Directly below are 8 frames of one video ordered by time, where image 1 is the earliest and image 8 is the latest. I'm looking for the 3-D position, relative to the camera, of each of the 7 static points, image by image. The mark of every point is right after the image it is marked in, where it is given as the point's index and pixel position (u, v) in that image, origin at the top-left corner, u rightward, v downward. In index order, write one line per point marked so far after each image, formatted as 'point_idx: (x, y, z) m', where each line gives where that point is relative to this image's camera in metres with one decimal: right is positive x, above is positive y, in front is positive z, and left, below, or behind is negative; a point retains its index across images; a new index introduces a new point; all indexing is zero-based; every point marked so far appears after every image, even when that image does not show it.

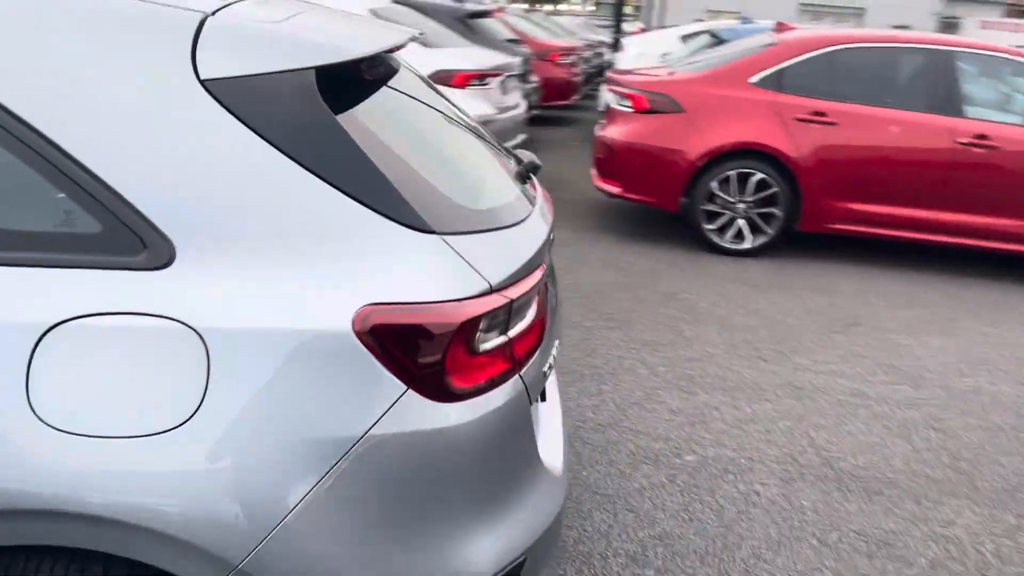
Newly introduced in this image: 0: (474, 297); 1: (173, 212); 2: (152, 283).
0: (-0.1, 0.0, +1.4) m
1: (-0.5, +0.1, +1.3) m
2: (-0.5, 0.0, +1.3) m
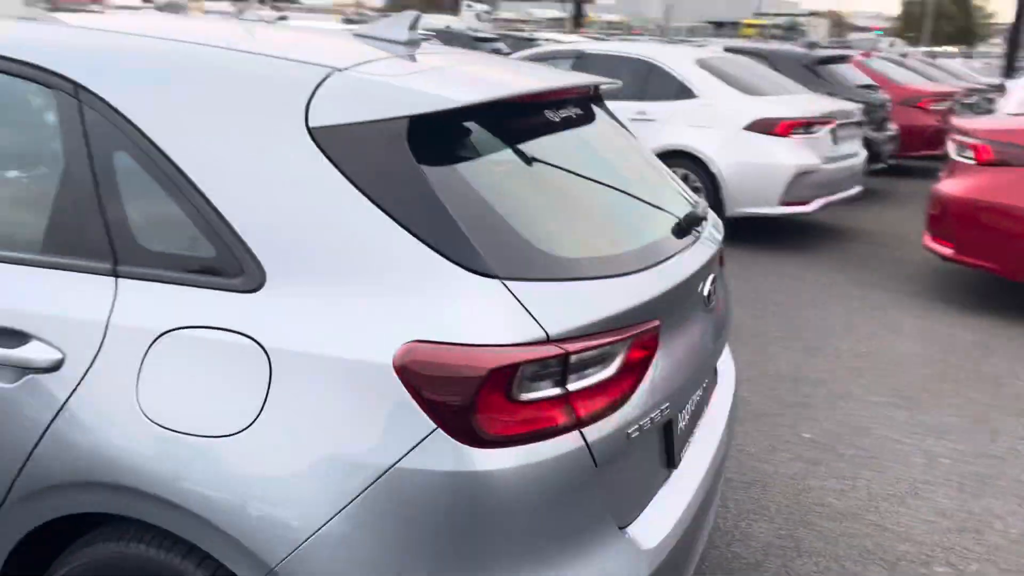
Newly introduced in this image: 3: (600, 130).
0: (0.0, -0.1, +1.4) m
1: (-0.4, +0.1, +1.5) m
2: (-0.5, 0.0, +1.5) m
3: (+0.2, +0.4, +2.3) m
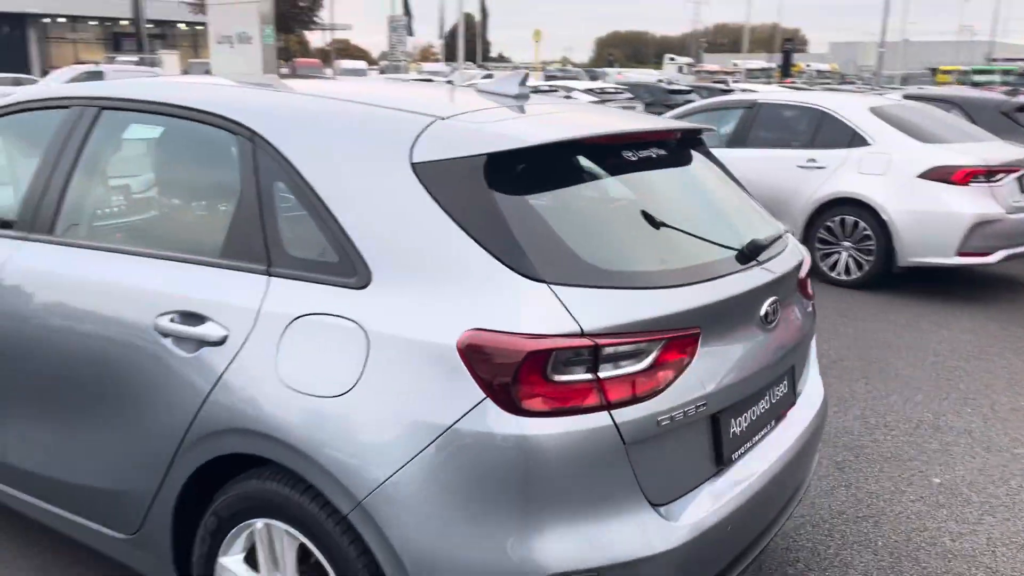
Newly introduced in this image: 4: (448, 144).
0: (+0.1, -0.1, +1.7) m
1: (-0.3, +0.1, +1.9) m
2: (-0.4, 0.0, +1.9) m
3: (+0.5, +0.4, +2.6) m
4: (-0.2, +0.3, +2.0) m
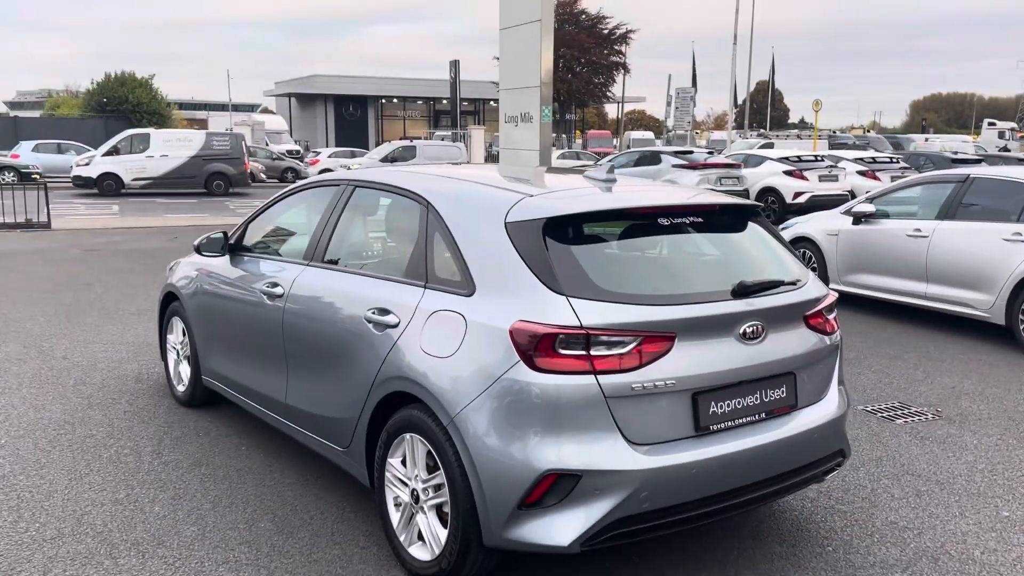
0: (+0.2, -0.1, +2.9) m
1: (-0.1, +0.1, +3.3) m
2: (-0.2, 0.0, +3.2) m
3: (+0.8, +0.2, +3.6) m
4: (+0.1, +0.3, +3.3) m
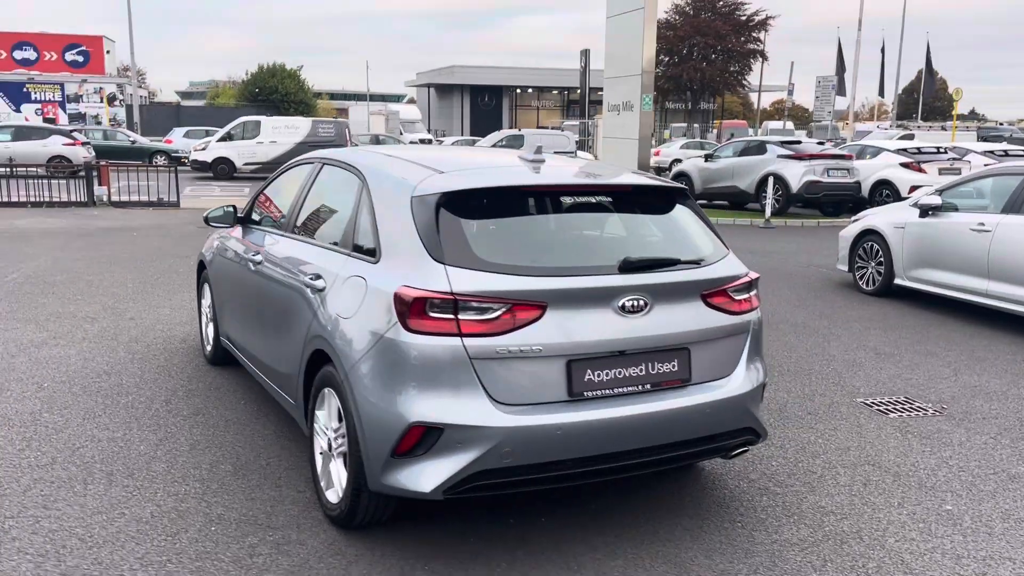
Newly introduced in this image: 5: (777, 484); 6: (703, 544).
0: (-0.3, 0.0, +3.2) m
1: (-0.5, +0.2, +3.5) m
2: (-0.6, +0.1, +3.5) m
3: (+0.5, +0.3, +3.8) m
4: (-0.3, +0.4, +3.5) m
5: (+1.3, -1.0, +4.3) m
6: (+0.8, -1.1, +3.6) m
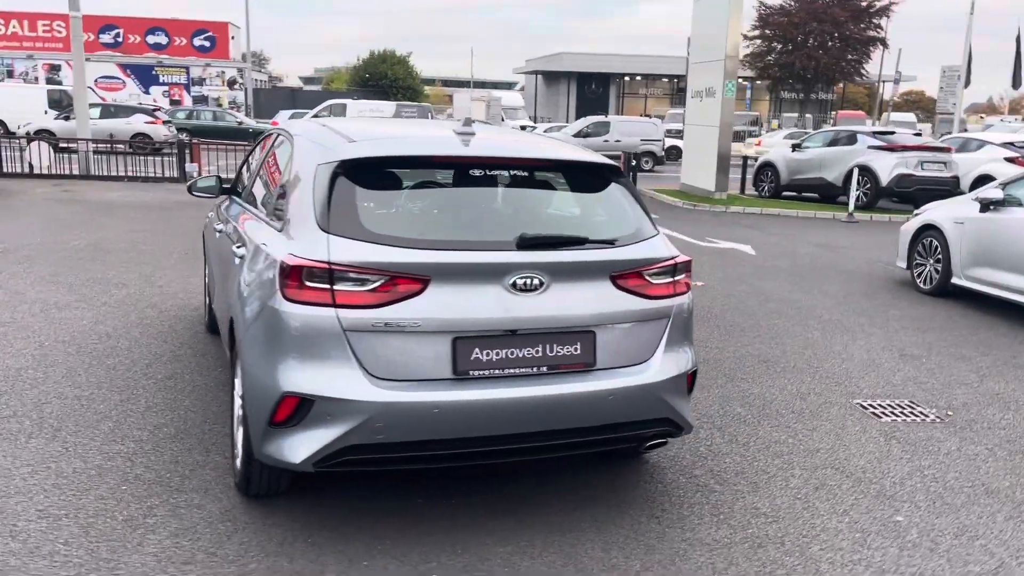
0: (-0.7, +0.1, +3.1) m
1: (-0.9, +0.3, +3.5) m
2: (-1.0, +0.2, +3.5) m
3: (+0.1, +0.4, +3.6) m
4: (-0.7, +0.5, +3.5) m
5: (+1.0, -0.9, +4.1) m
6: (+0.4, -1.0, +3.5) m
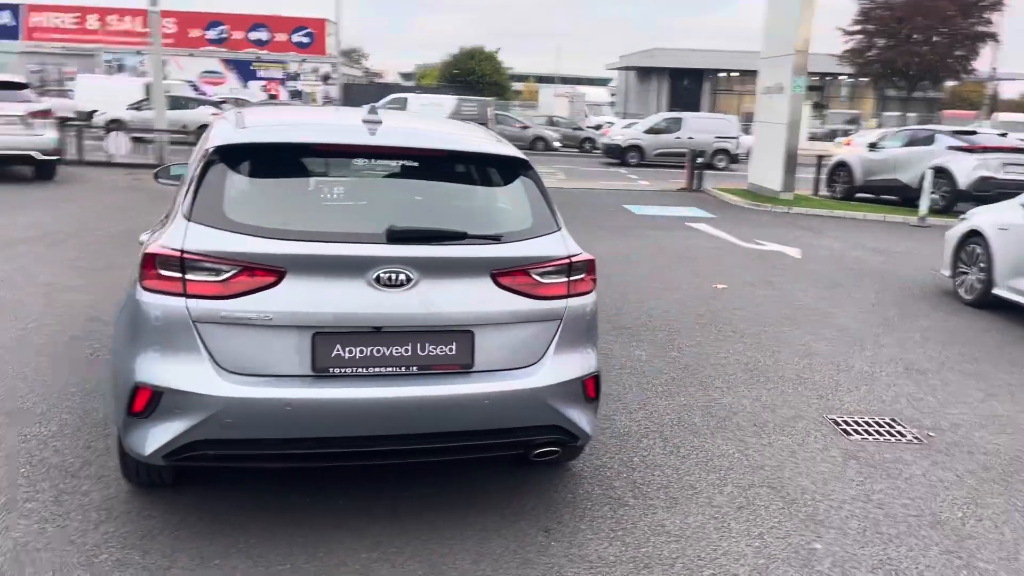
0: (-1.2, +0.1, +3.1) m
1: (-1.3, +0.3, +3.5) m
2: (-1.4, +0.3, +3.5) m
3: (-0.3, +0.4, +3.5) m
4: (-1.1, +0.6, +3.4) m
5: (+0.5, -0.9, +3.8) m
6: (-0.1, -1.0, +3.3) m
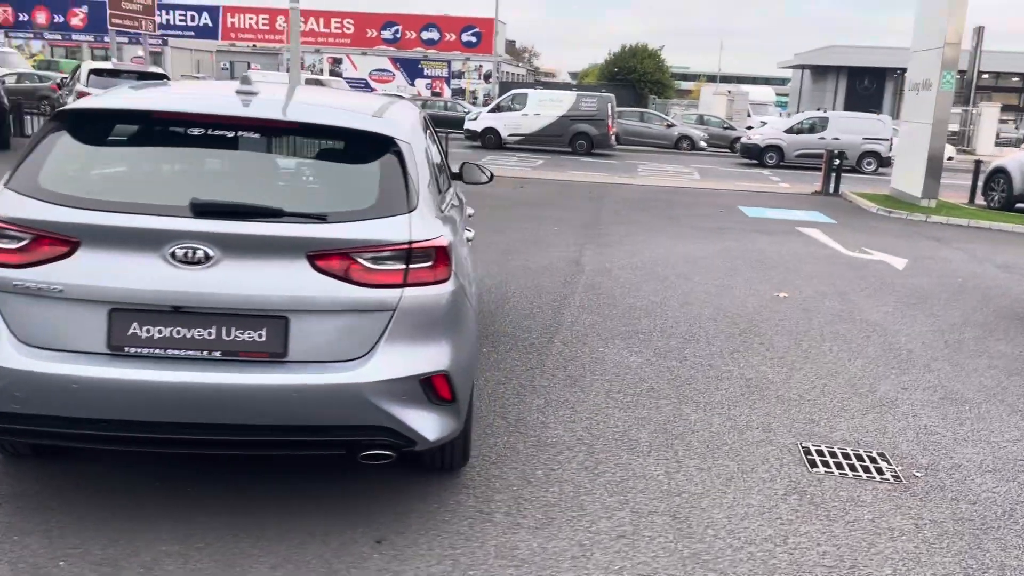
0: (-1.8, +0.3, +3.0) m
1: (-1.9, +0.5, +3.4) m
2: (-1.9, +0.4, +3.5) m
3: (-0.8, +0.5, +3.2) m
4: (-1.6, +0.7, +3.3) m
5: (0.0, -0.9, +3.5) m
6: (-0.8, -0.9, +3.1) m
